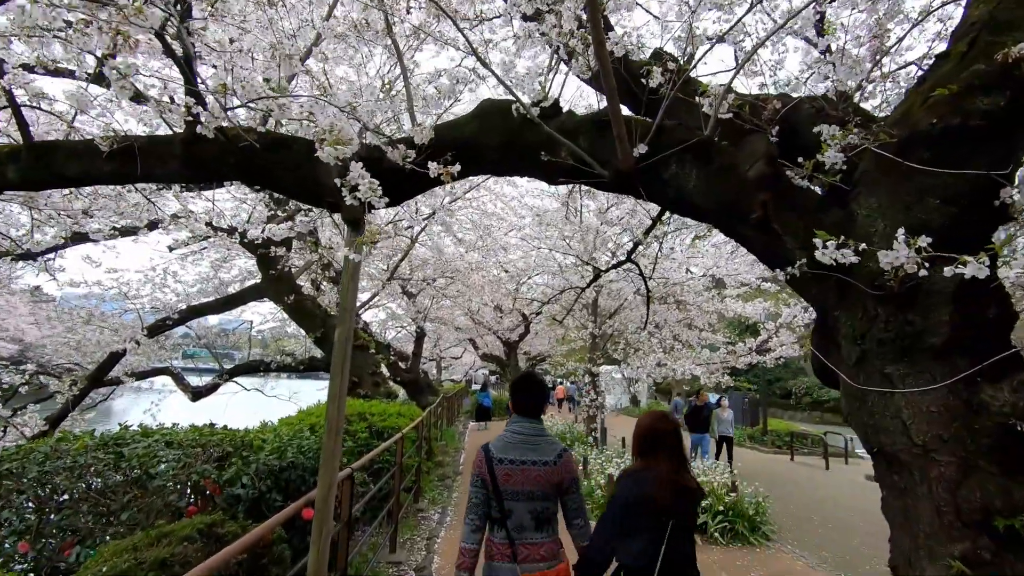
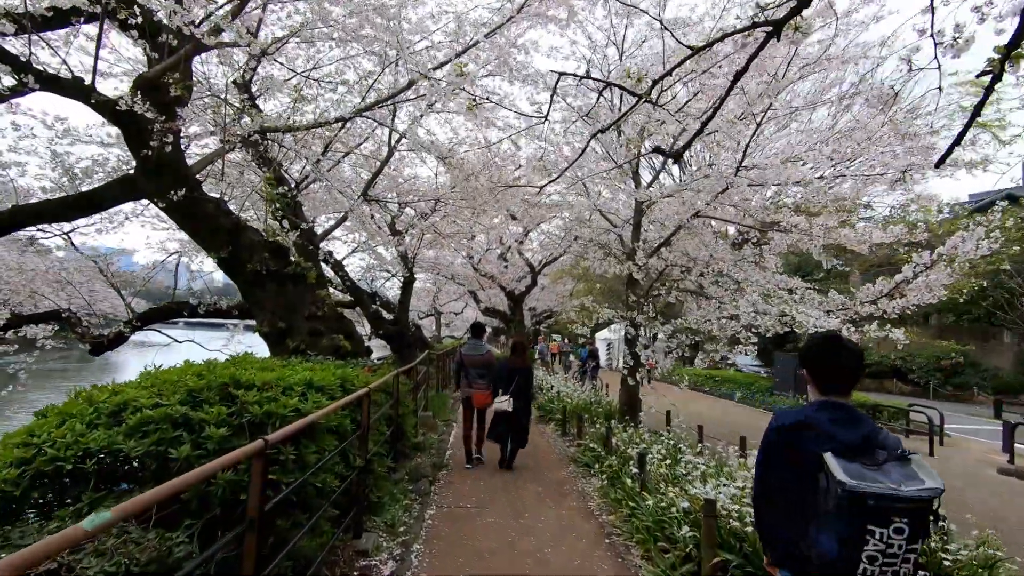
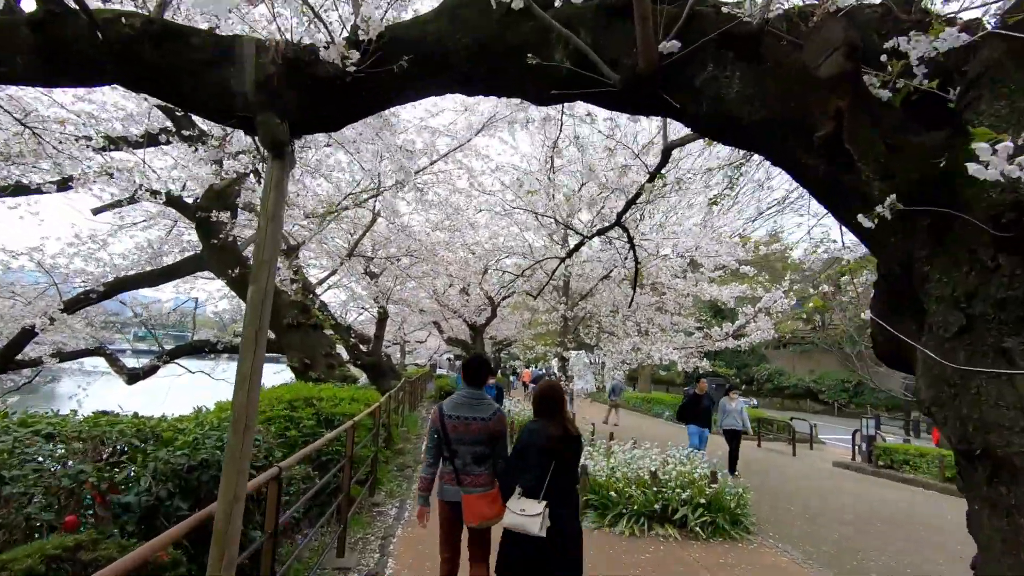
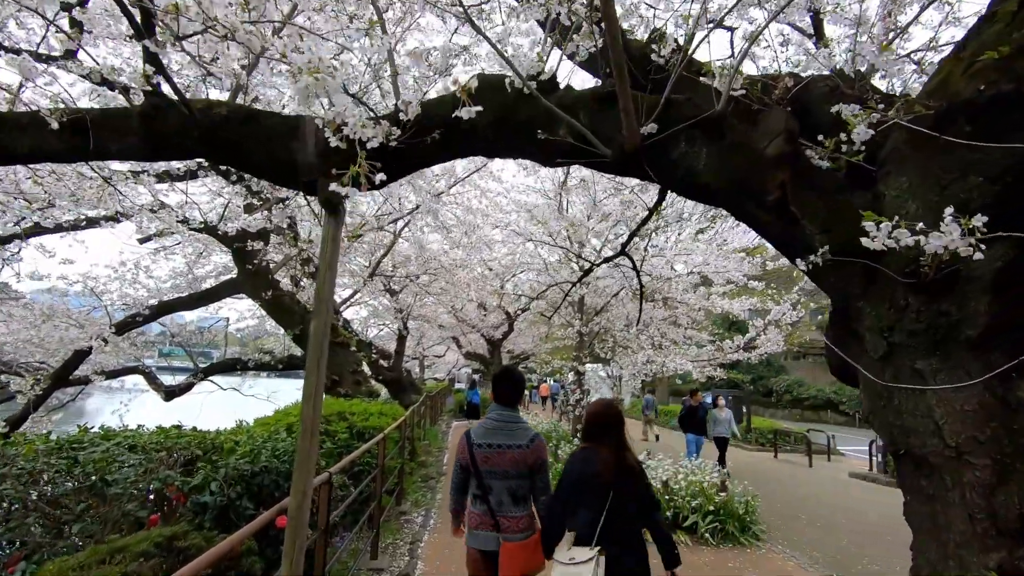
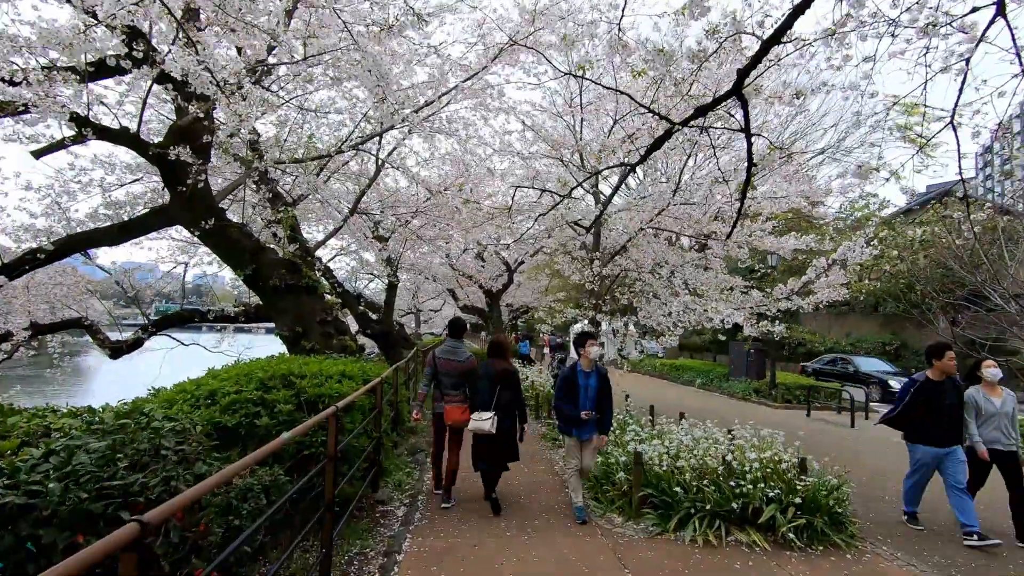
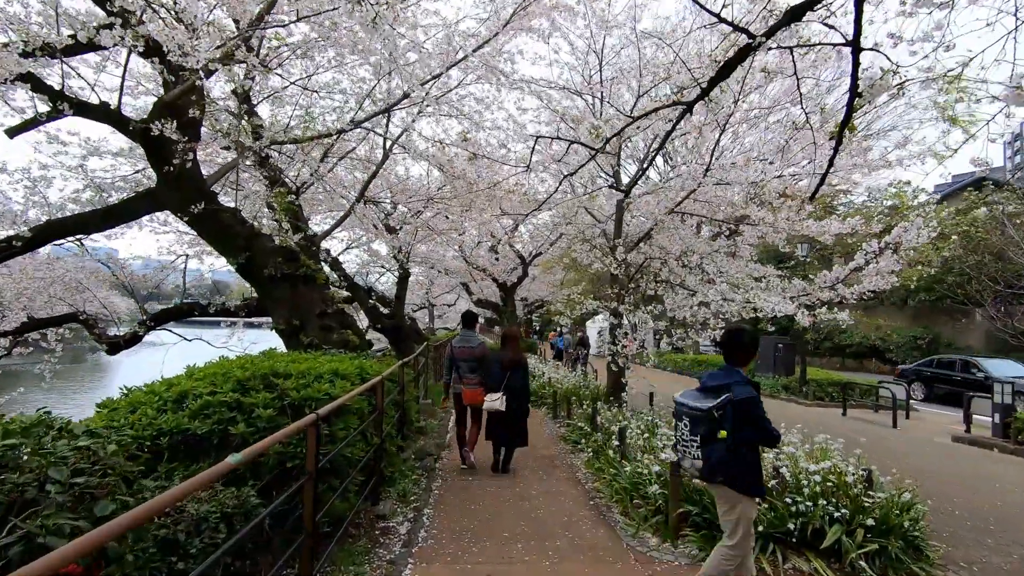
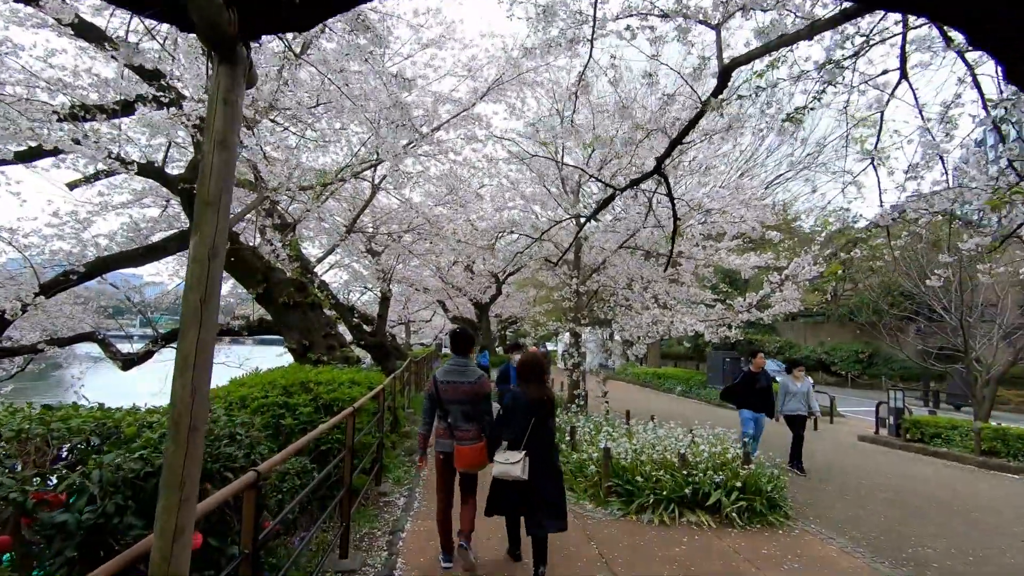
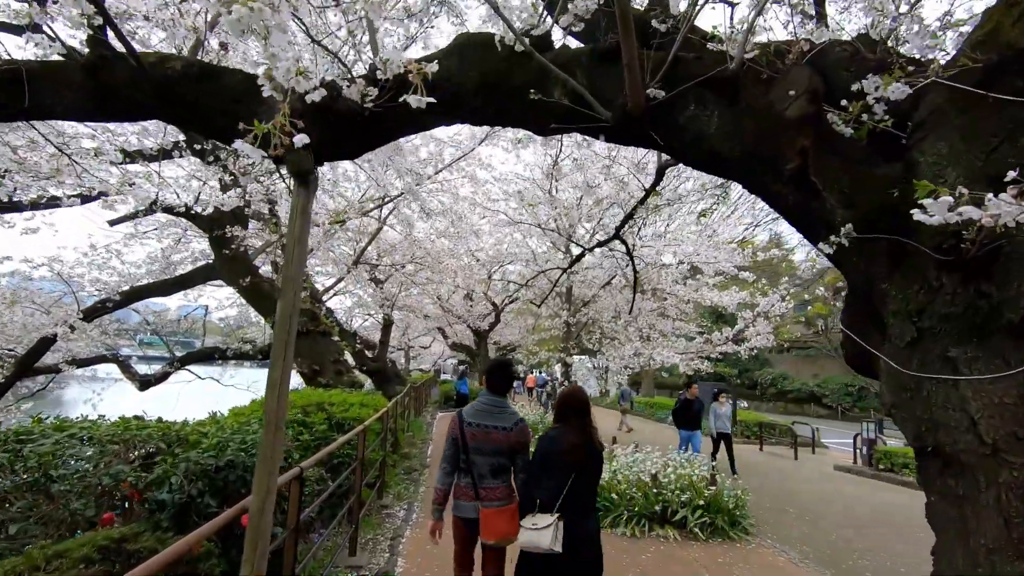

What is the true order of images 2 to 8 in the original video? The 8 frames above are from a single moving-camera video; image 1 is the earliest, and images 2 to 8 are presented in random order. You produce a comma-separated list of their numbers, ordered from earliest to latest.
4, 8, 3, 7, 5, 6, 2
